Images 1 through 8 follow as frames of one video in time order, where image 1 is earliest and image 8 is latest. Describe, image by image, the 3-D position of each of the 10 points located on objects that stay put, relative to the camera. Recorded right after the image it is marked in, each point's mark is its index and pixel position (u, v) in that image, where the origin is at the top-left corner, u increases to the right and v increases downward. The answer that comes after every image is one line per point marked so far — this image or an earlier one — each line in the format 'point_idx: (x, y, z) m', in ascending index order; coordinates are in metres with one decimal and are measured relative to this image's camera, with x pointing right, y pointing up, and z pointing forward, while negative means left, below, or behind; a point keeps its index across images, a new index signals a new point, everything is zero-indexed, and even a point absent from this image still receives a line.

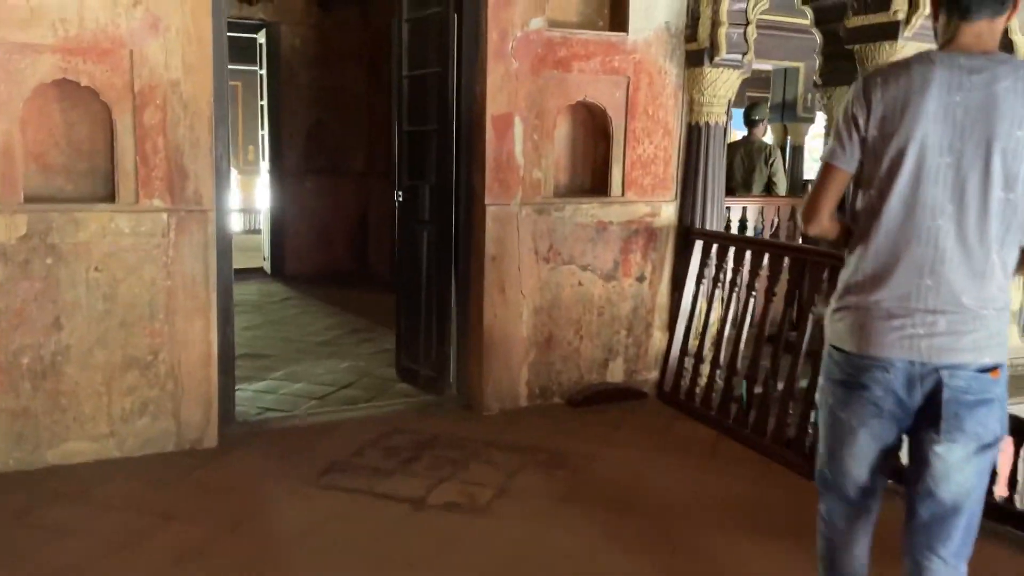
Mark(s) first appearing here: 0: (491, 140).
0: (-0.1, +0.8, +4.5) m
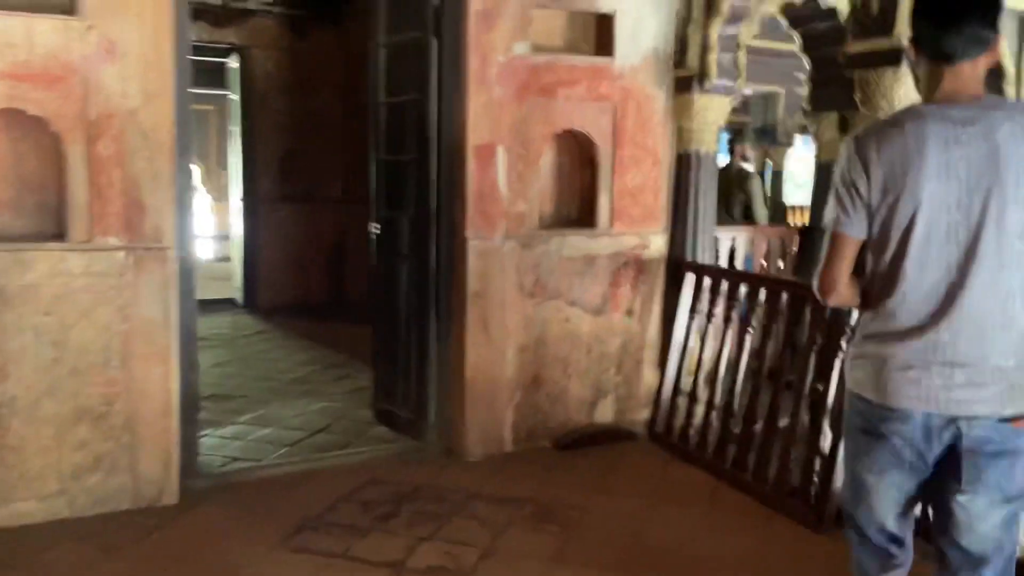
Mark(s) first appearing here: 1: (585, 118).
0: (-0.2, +0.6, +4.2) m
1: (+0.4, +0.9, +4.5) m
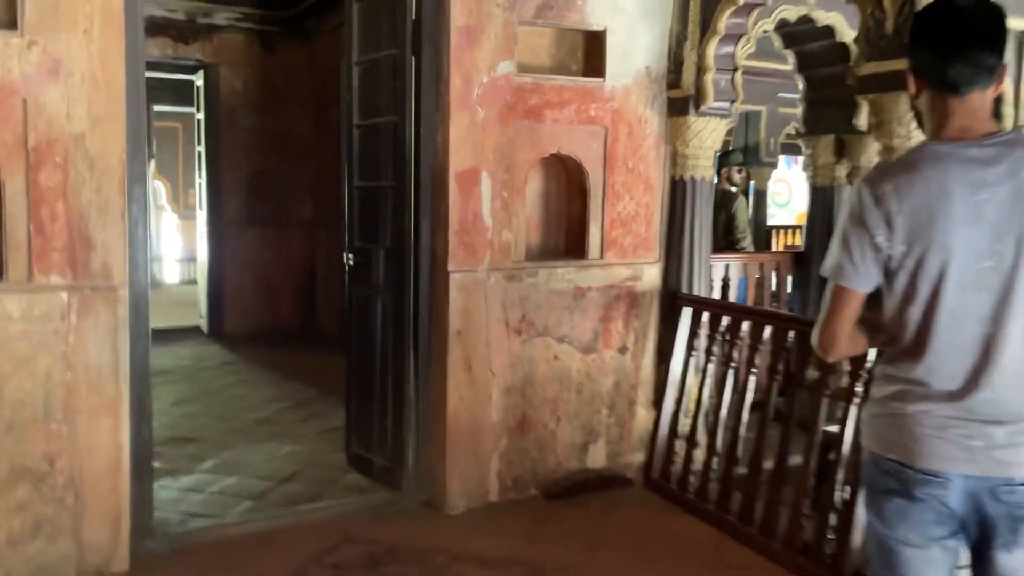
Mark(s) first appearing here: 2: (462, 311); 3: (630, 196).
0: (-0.3, +0.4, +3.9) m
1: (+0.3, +0.7, +4.2) m
2: (-0.2, -0.1, +4.0) m
3: (+0.6, +0.5, +4.4) m
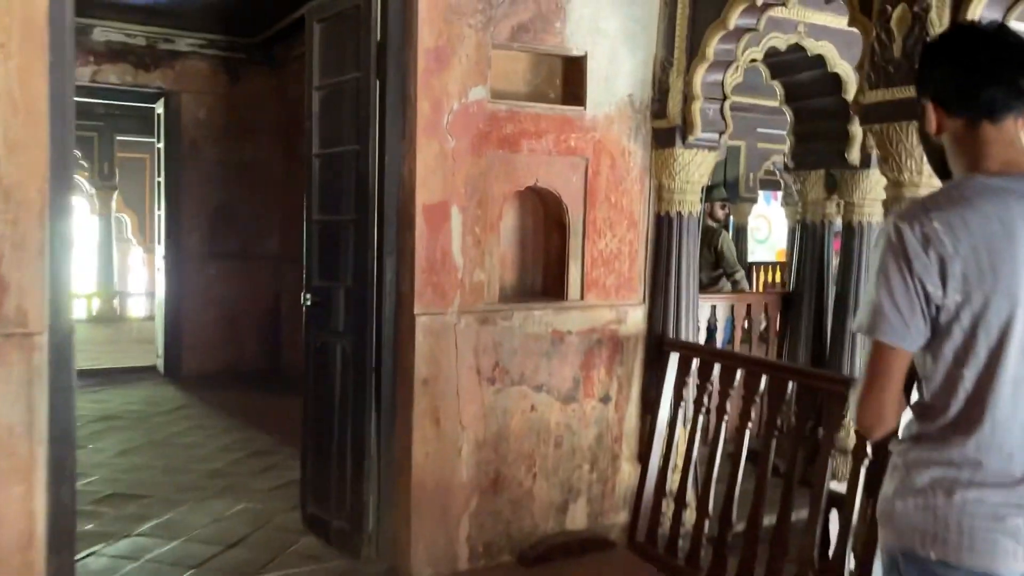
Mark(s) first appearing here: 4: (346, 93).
0: (-0.4, +0.2, +3.6) m
1: (+0.2, +0.5, +3.9) m
2: (-0.4, -0.3, +3.6) m
3: (+0.5, +0.3, +4.0) m
4: (-0.8, +0.9, +3.9) m
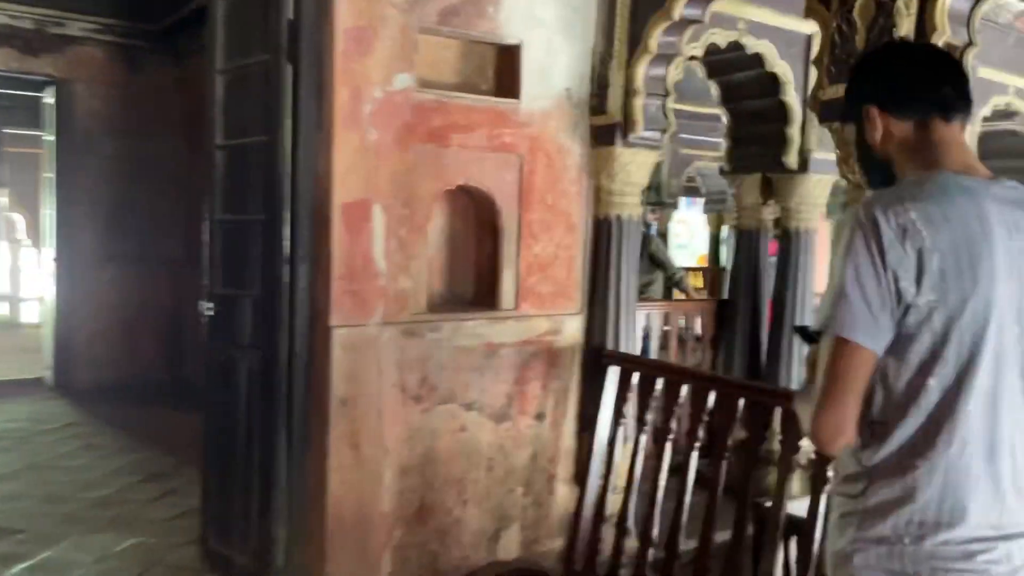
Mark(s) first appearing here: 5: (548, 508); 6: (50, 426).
0: (-0.6, +0.2, +3.2) m
1: (-0.1, +0.5, +3.5) m
2: (-0.6, -0.3, +3.2) m
3: (+0.2, +0.2, +3.7) m
4: (-1.1, +0.9, +3.5) m
5: (+0.2, -1.0, +3.8) m
6: (-3.4, -1.0, +6.1) m
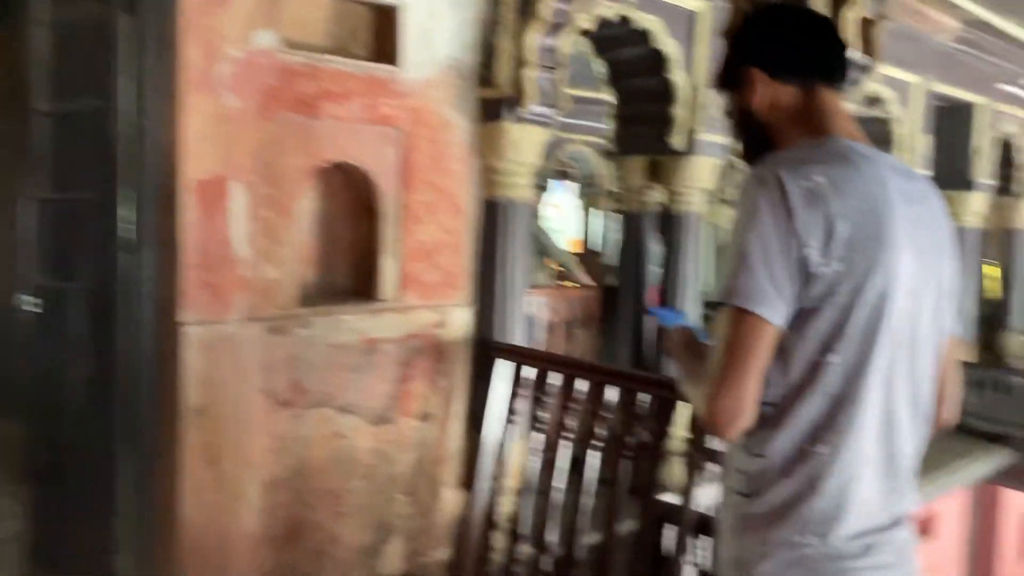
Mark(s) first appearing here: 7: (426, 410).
0: (-1.0, +0.2, +2.7) m
1: (-0.6, +0.5, +3.2) m
2: (-1.0, -0.3, +2.8) m
3: (-0.3, +0.3, +3.4) m
4: (-1.5, +0.9, +2.9) m
5: (-0.3, -0.9, +3.5) m
6: (-4.2, -0.9, +5.2) m
7: (-0.3, -0.5, +3.4) m
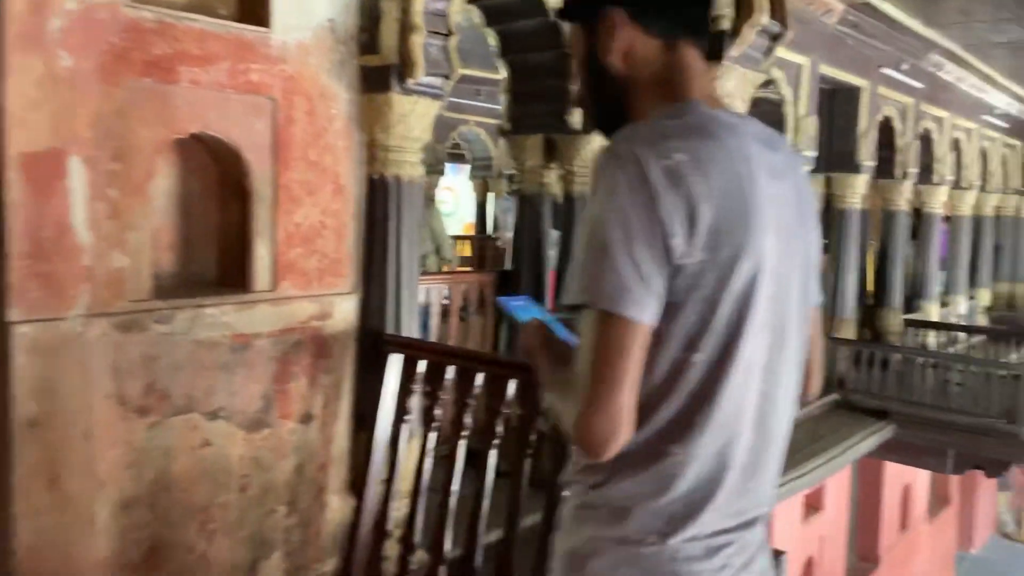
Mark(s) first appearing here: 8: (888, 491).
0: (-1.3, +0.2, +2.3) m
1: (-0.9, +0.6, +2.8) m
2: (-1.3, -0.3, +2.4) m
3: (-0.7, +0.3, +3.1) m
4: (-1.8, +0.9, +2.4) m
5: (-0.7, -0.9, +3.2) m
6: (-4.8, -0.9, +4.4) m
7: (-0.8, -0.5, +3.1) m
8: (+3.5, -1.9, +7.9) m
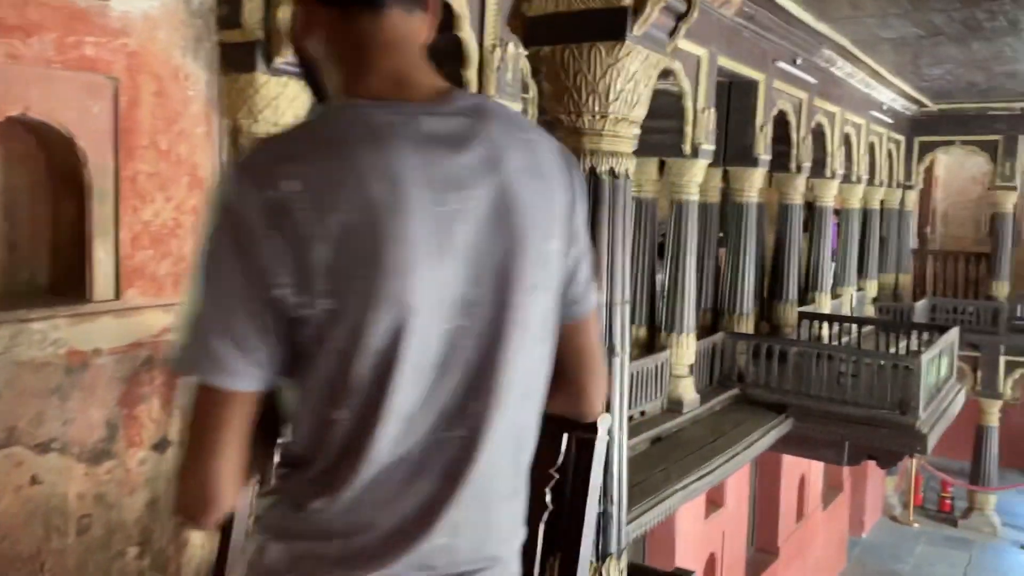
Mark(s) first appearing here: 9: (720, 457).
0: (-1.6, +0.2, +1.8) m
1: (-1.3, +0.5, +2.4) m
2: (-1.6, -0.3, +1.9) m
3: (-1.1, +0.3, +2.7) m
4: (-2.1, +0.9, +1.9) m
5: (-1.1, -0.9, +2.8) m
6: (-5.3, -1.0, +3.6) m
7: (-1.1, -0.5, +2.7) m
8: (+2.6, -1.8, +8.0) m
9: (+1.3, -1.1, +5.3) m
